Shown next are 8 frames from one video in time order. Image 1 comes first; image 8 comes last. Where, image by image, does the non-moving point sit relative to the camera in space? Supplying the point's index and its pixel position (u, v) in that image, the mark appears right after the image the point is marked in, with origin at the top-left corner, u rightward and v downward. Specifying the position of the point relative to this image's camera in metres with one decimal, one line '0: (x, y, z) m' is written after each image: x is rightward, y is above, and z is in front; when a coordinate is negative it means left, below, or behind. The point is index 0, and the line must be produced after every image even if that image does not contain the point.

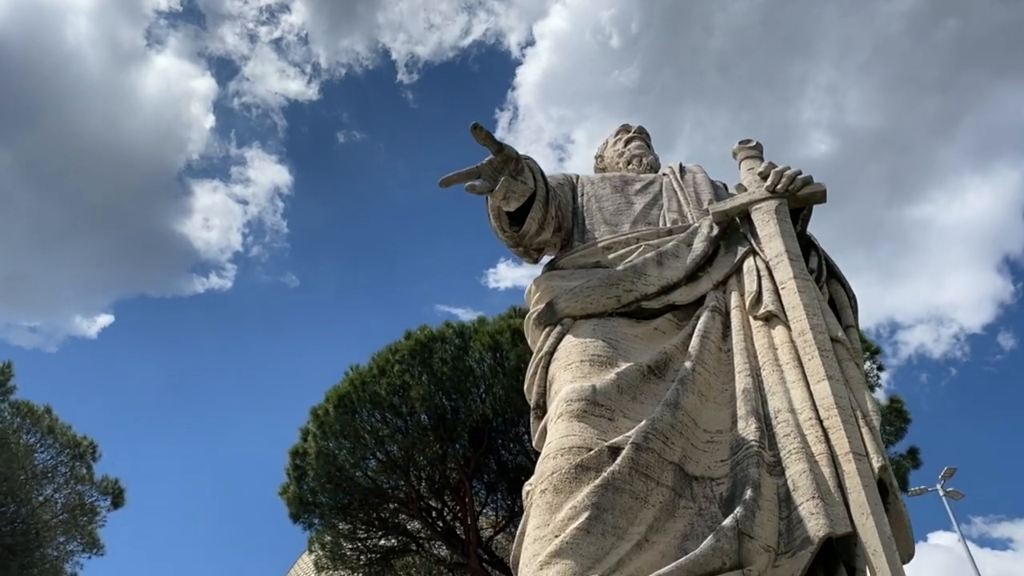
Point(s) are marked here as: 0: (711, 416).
0: (+0.6, -0.4, +2.2) m
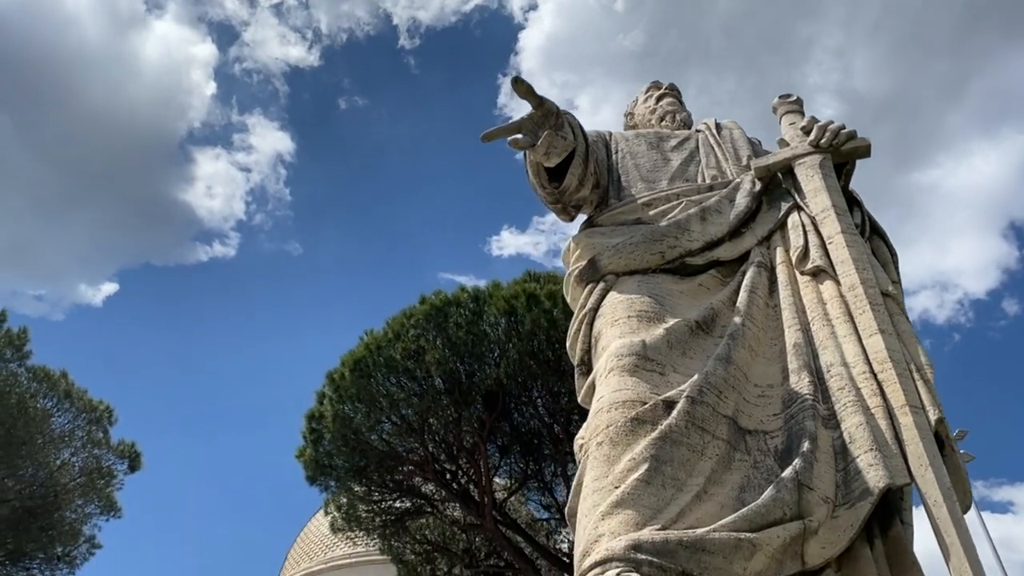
0: (+0.7, -0.2, +2.2) m
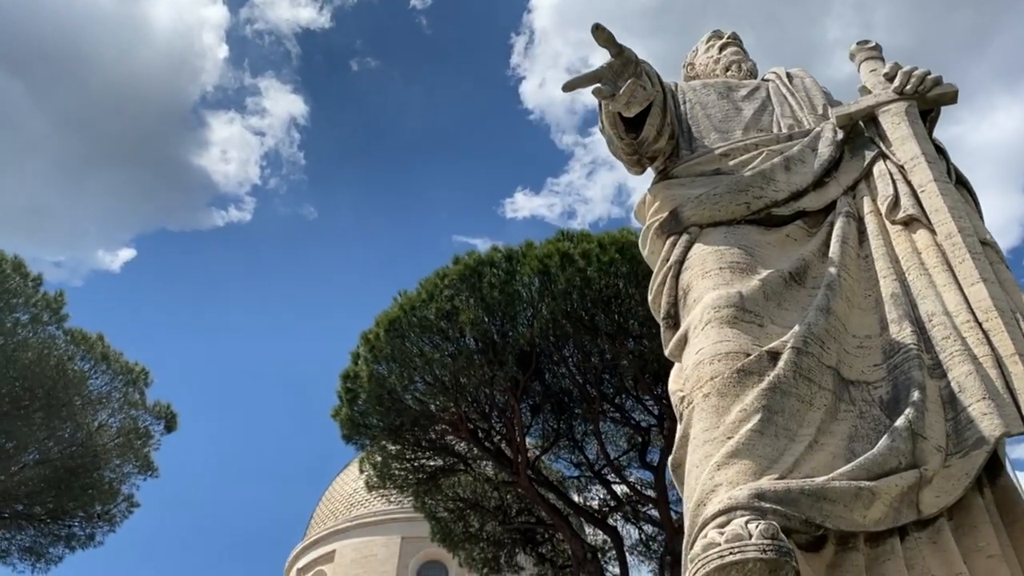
0: (+0.9, -0.1, +2.2) m
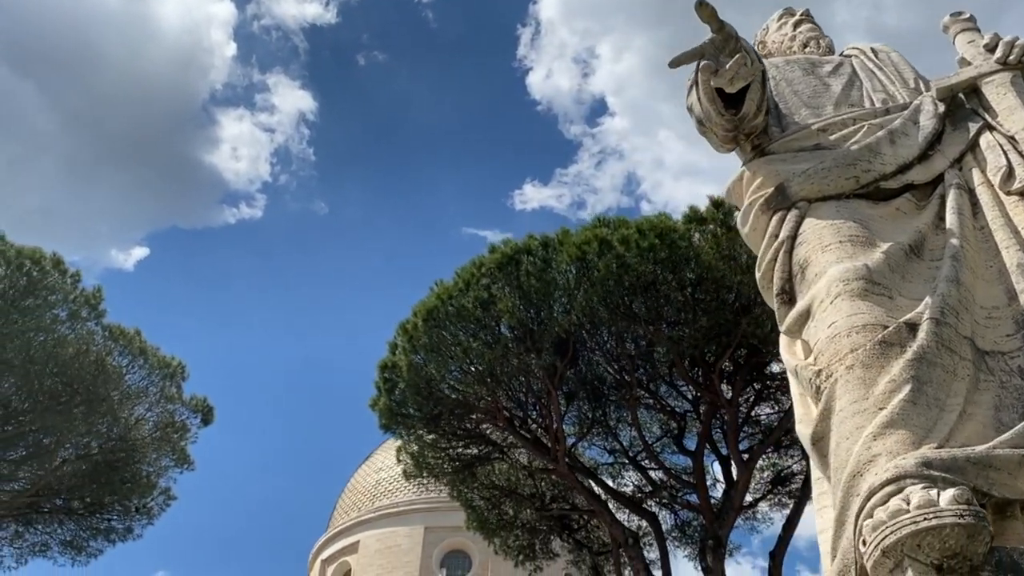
0: (+1.3, 0.0, +2.2) m
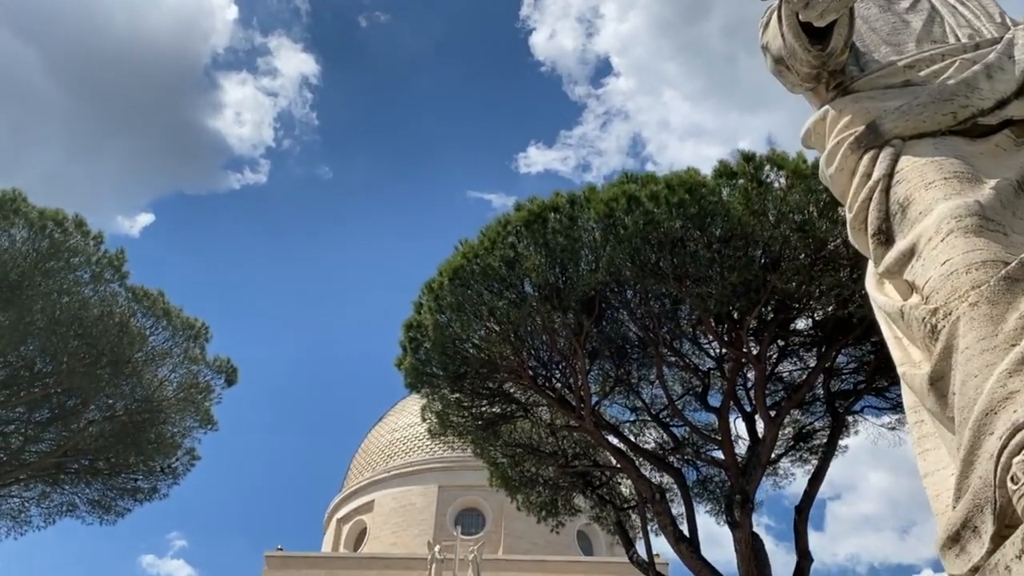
0: (+1.5, +0.2, +2.1) m
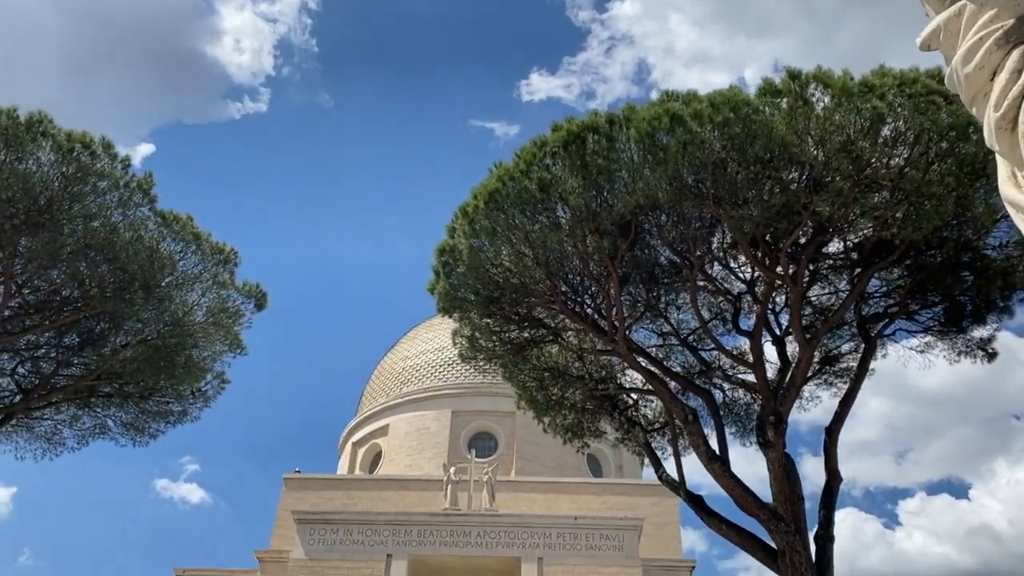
0: (+1.9, +0.4, +2.0) m
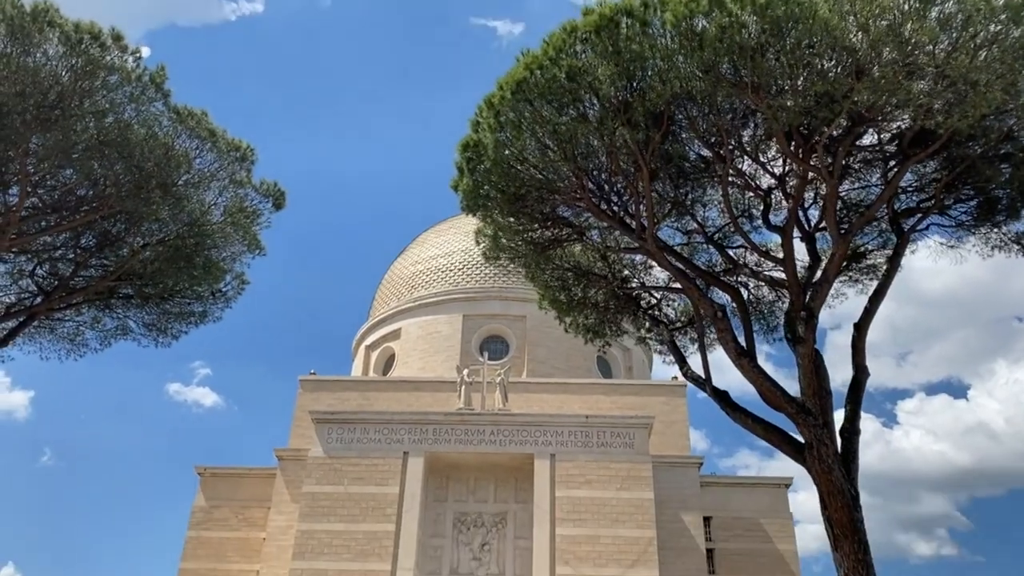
0: (+2.2, +0.8, +1.7) m
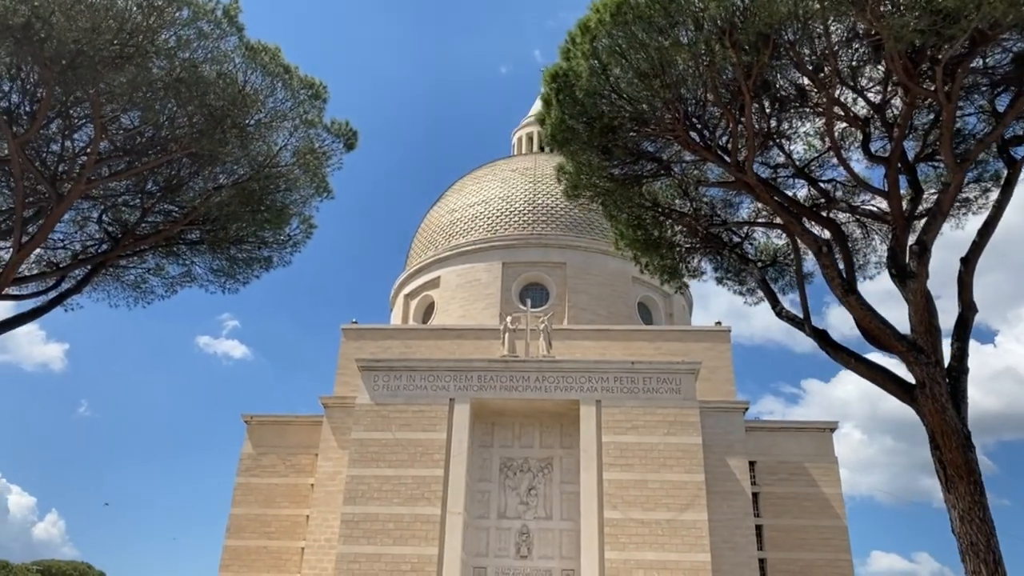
0: (+3.0, +1.0, +1.3) m
